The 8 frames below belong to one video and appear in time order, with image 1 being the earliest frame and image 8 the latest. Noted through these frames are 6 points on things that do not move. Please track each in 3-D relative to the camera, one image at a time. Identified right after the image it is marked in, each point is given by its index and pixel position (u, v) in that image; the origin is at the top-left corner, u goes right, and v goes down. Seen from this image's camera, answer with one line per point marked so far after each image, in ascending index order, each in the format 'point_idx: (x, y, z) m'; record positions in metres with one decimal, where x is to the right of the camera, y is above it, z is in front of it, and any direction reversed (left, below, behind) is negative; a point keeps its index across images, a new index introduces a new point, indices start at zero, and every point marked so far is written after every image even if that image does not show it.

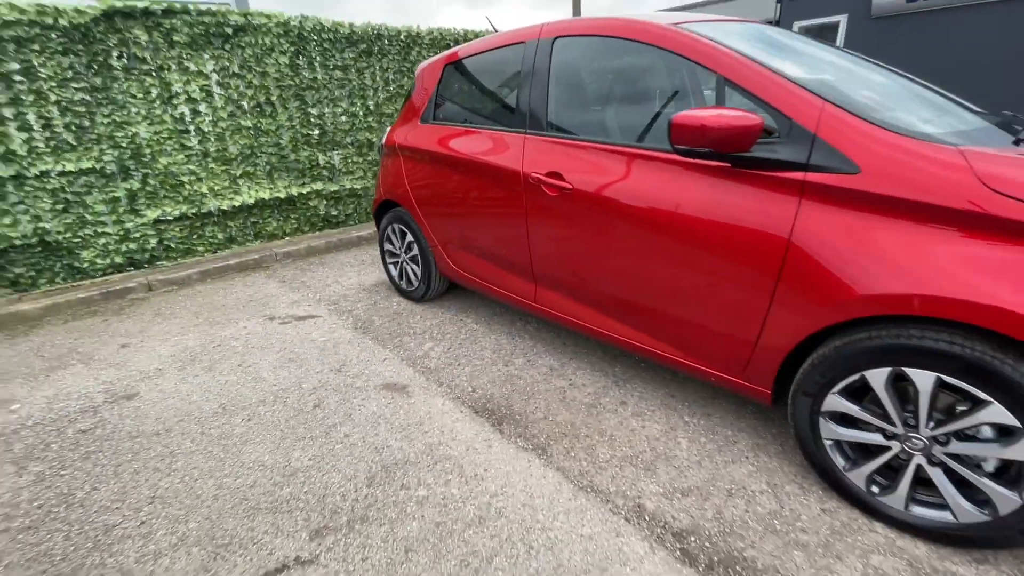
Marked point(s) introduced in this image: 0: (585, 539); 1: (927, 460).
0: (+0.2, -0.8, +1.6) m
1: (+1.3, -0.5, +1.5) m
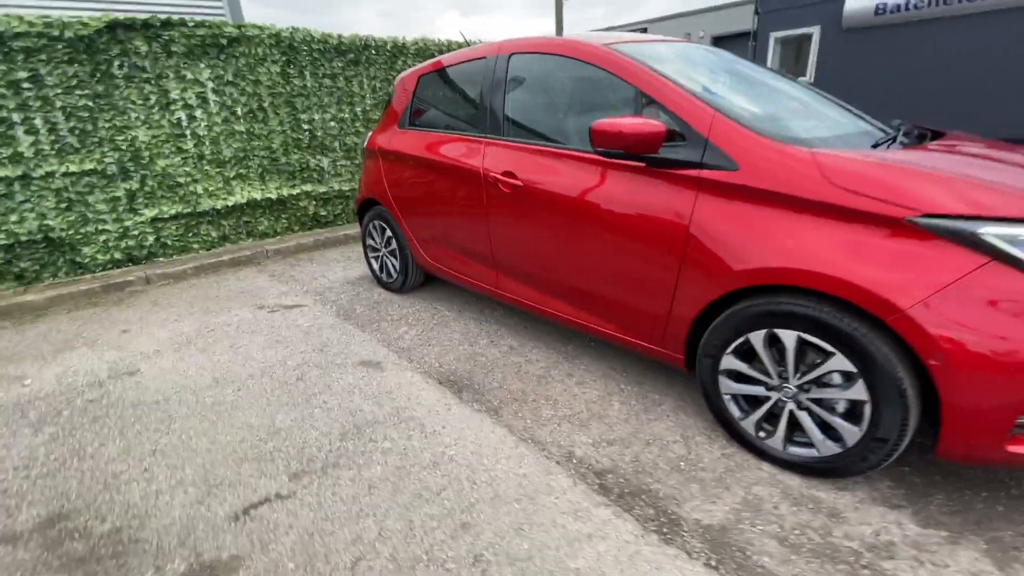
0: (0.0, -0.8, +1.9) m
1: (+1.1, -0.4, +1.8) m
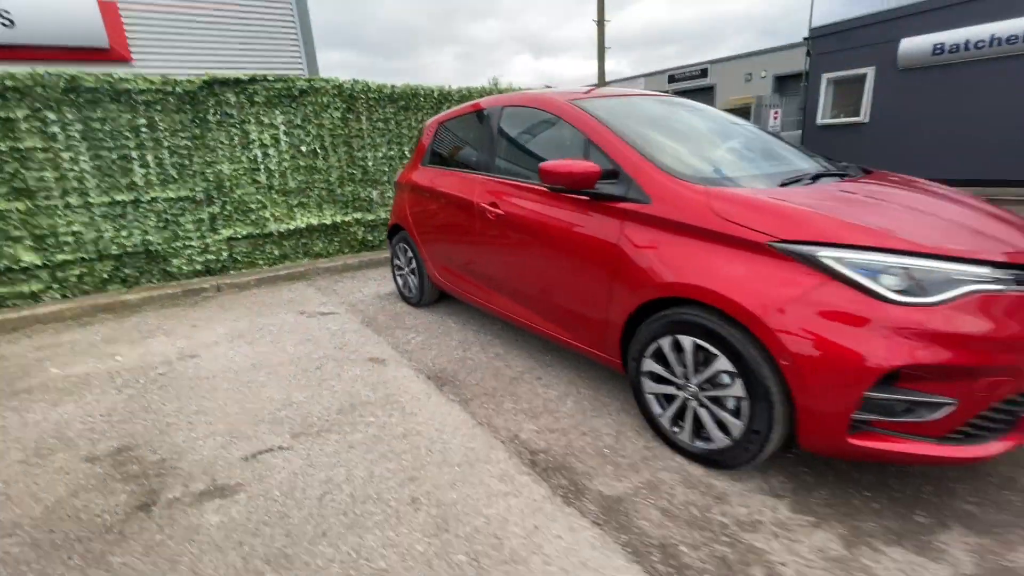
0: (-0.2, -0.8, +2.3) m
1: (+0.8, -0.5, +2.1) m
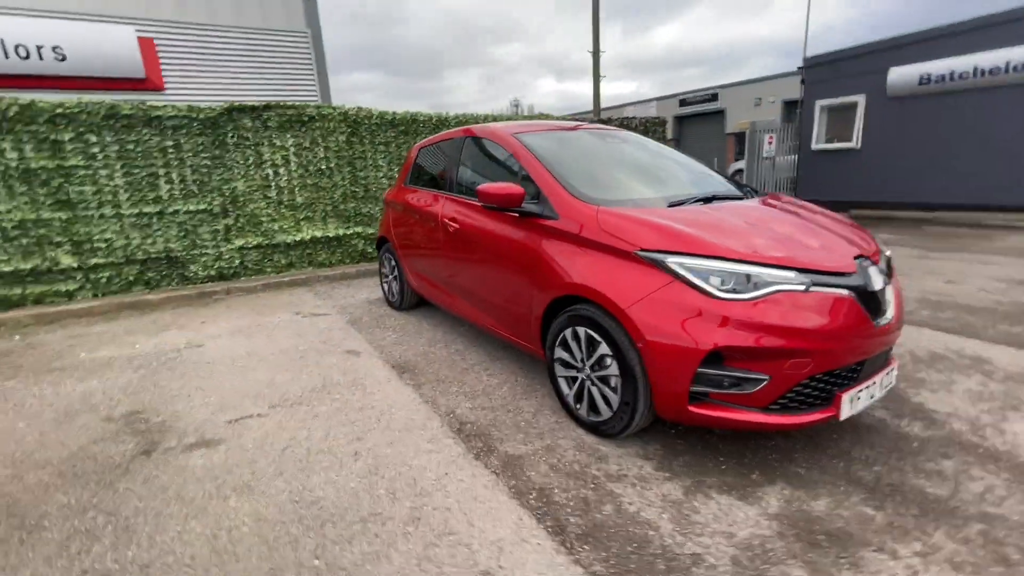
0: (-0.6, -0.8, +2.8) m
1: (+0.4, -0.5, +2.5) m
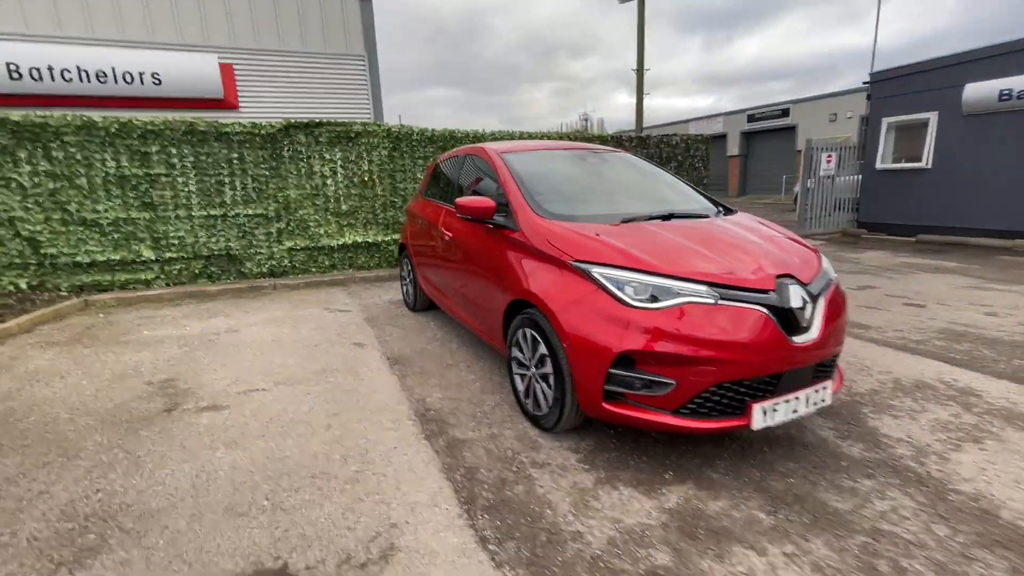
0: (-0.9, -0.8, +3.2) m
1: (+0.1, -0.5, +2.8) m
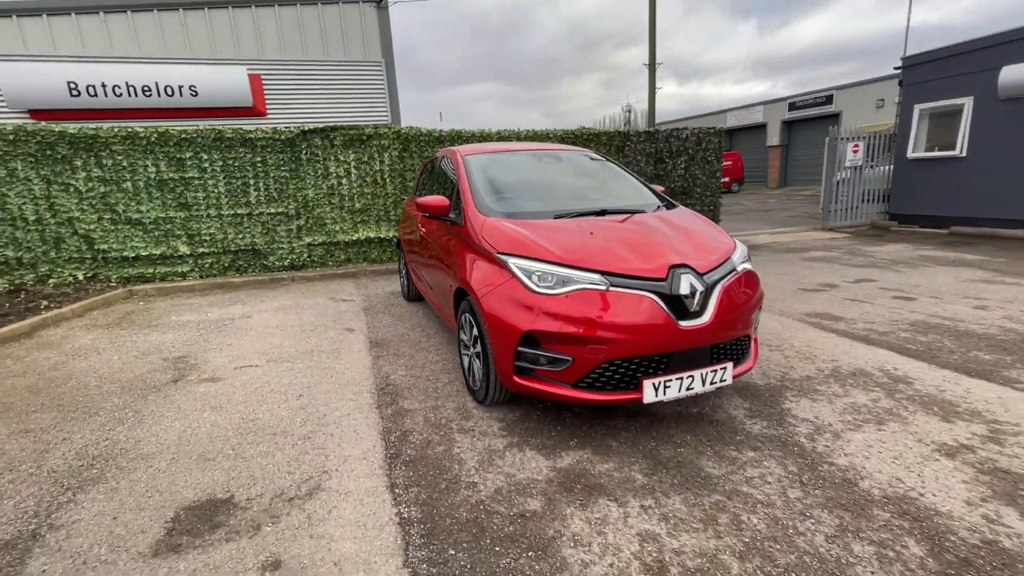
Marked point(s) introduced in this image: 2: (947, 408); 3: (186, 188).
0: (-1.2, -0.7, +3.6) m
1: (-0.3, -0.5, +3.2) m
2: (+2.7, -0.7, +2.9) m
3: (-4.8, +1.5, +7.0) m
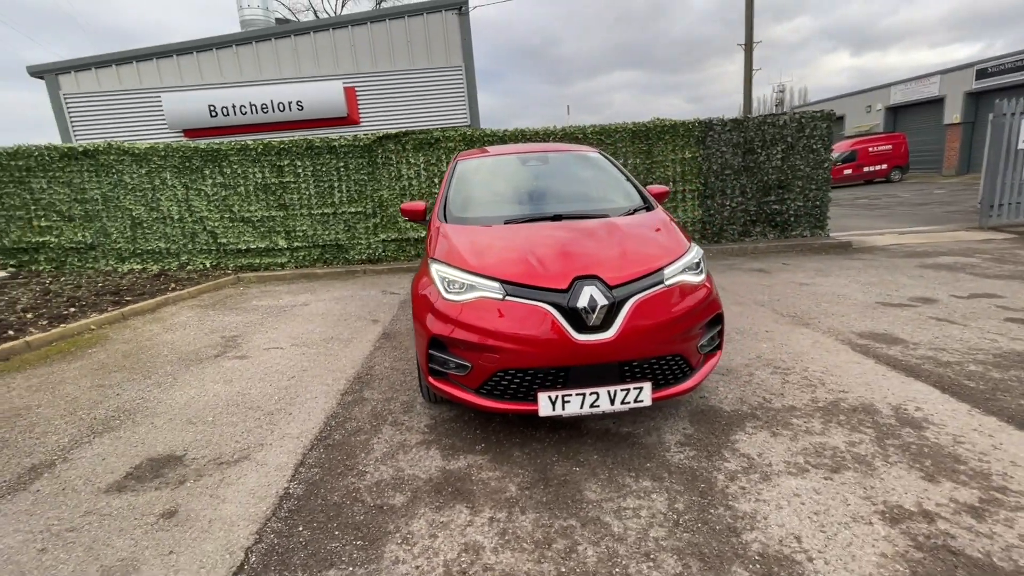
0: (-1.4, -0.7, +4.0) m
1: (-0.6, -0.5, +3.3) m
2: (+2.1, -0.9, +2.4) m
3: (-3.9, +1.7, +8.2) m
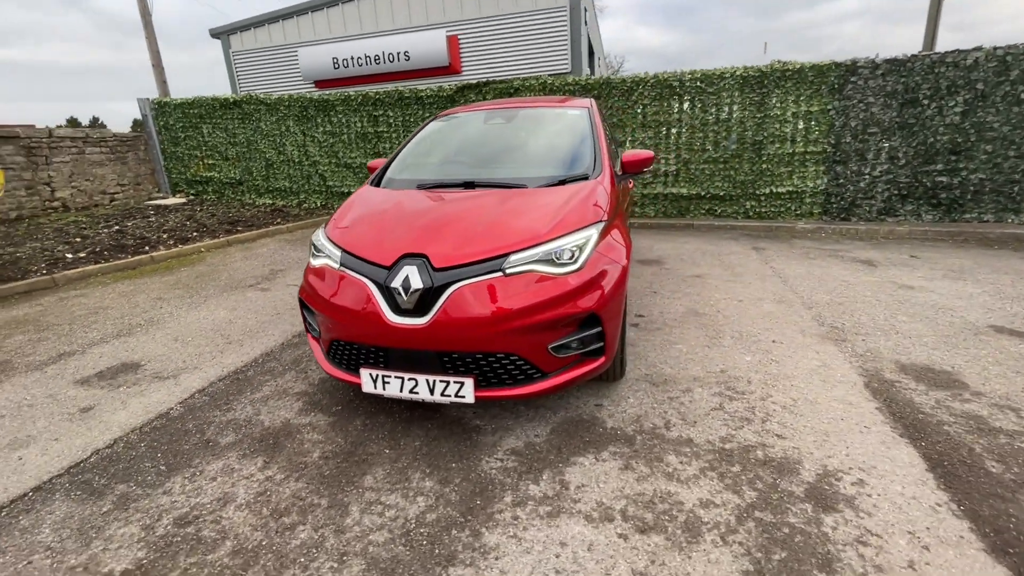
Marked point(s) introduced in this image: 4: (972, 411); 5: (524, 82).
0: (-1.8, -0.2, +4.4) m
1: (-1.2, -0.2, +3.5) m
2: (+1.0, -1.0, +1.7) m
3: (-2.5, +2.8, +8.9) m
4: (+2.5, -0.7, +2.6) m
5: (+0.2, +3.4, +7.9) m
